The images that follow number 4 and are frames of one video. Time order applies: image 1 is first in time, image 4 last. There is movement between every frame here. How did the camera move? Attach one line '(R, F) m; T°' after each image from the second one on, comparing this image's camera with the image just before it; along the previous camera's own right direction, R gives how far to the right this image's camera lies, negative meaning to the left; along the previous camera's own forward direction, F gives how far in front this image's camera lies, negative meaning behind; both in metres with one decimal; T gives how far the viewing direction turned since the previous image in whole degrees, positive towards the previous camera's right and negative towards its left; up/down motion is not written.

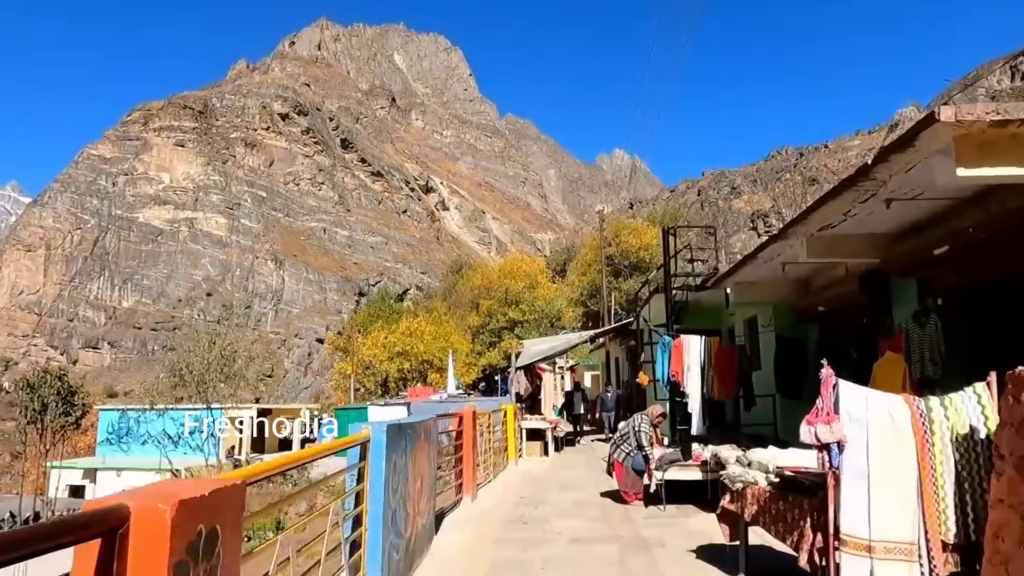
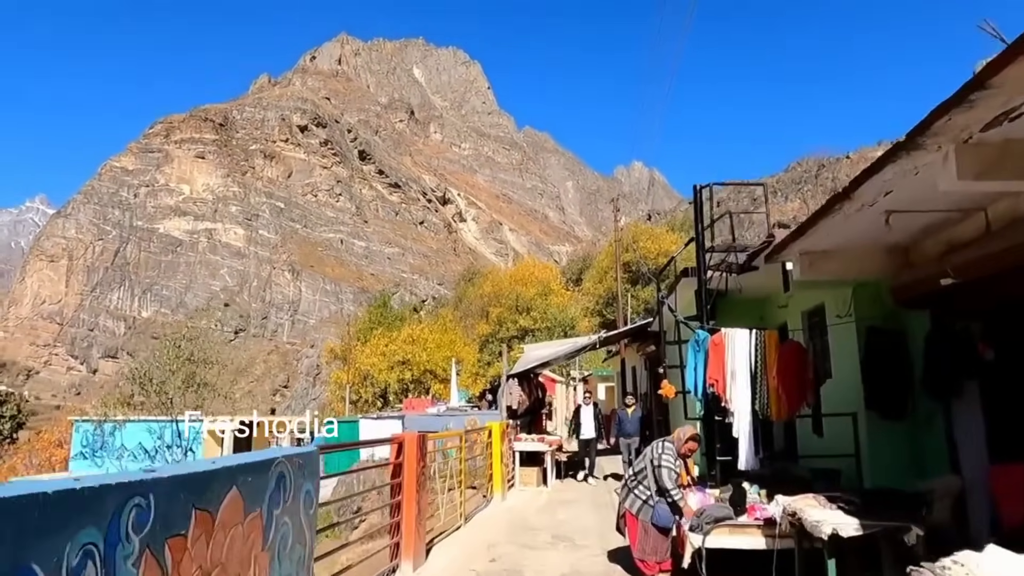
(+0.4, +2.5) m; -1°
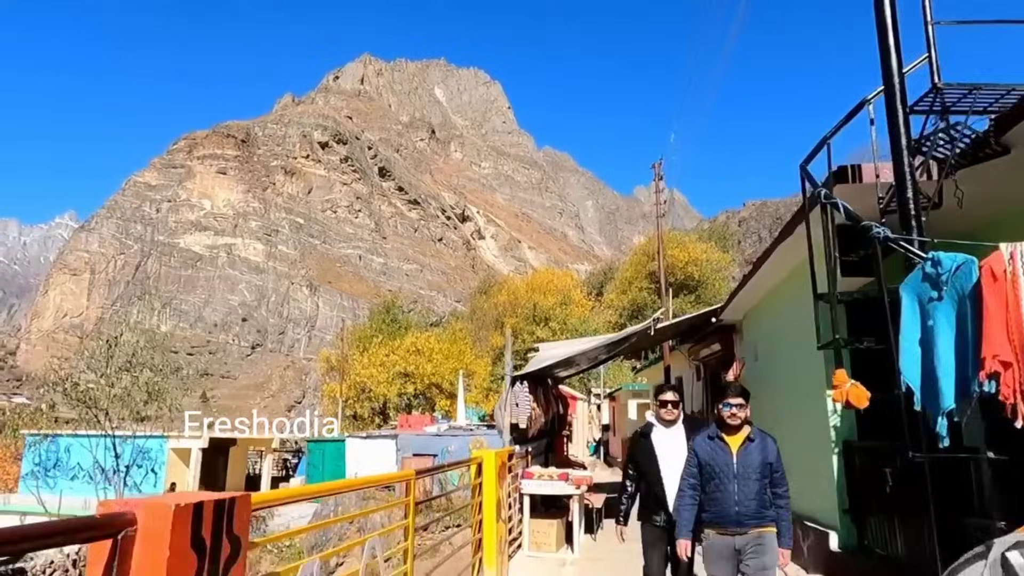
(+0.1, +3.7) m; -2°
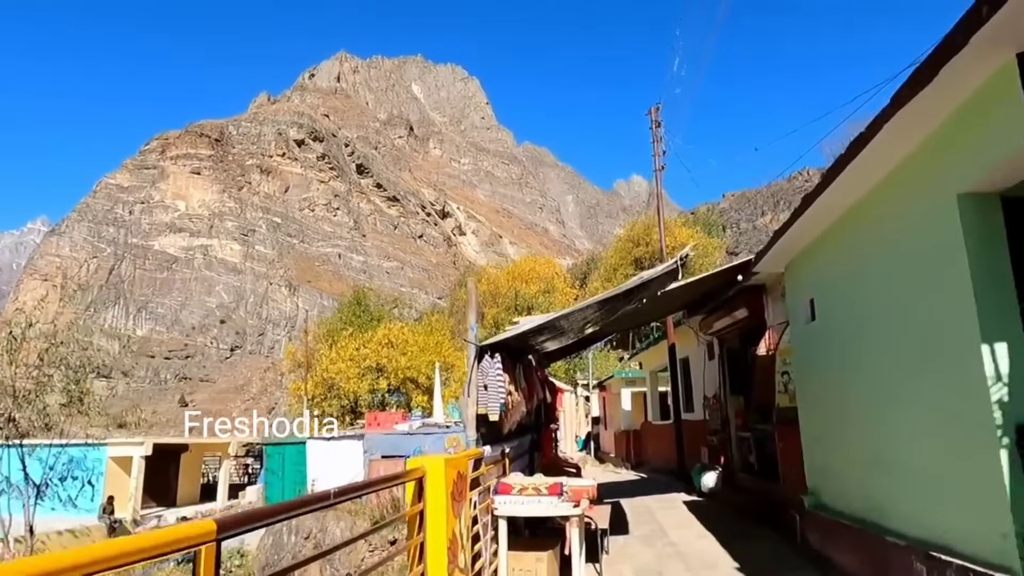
(+0.1, +2.2) m; +1°
